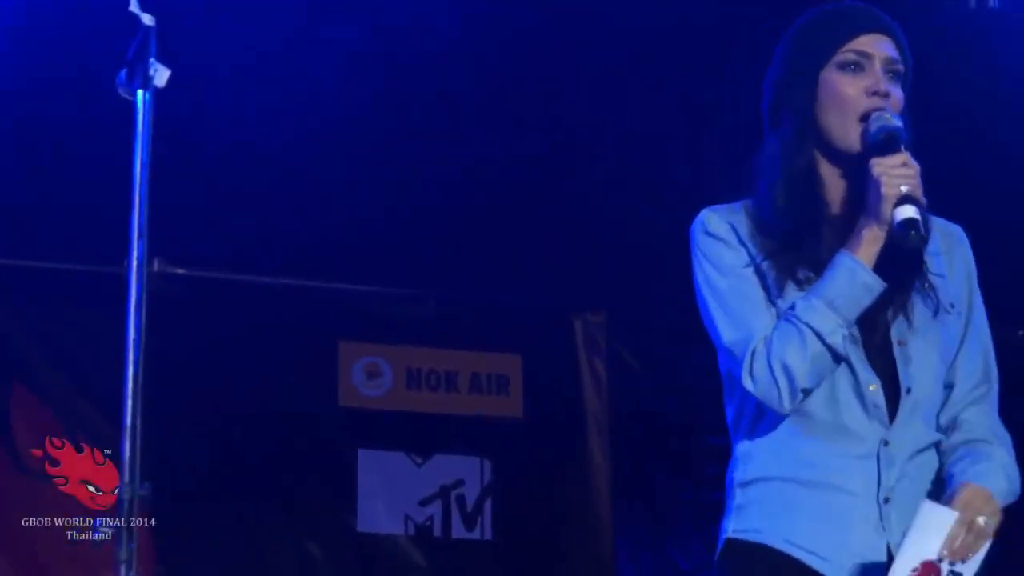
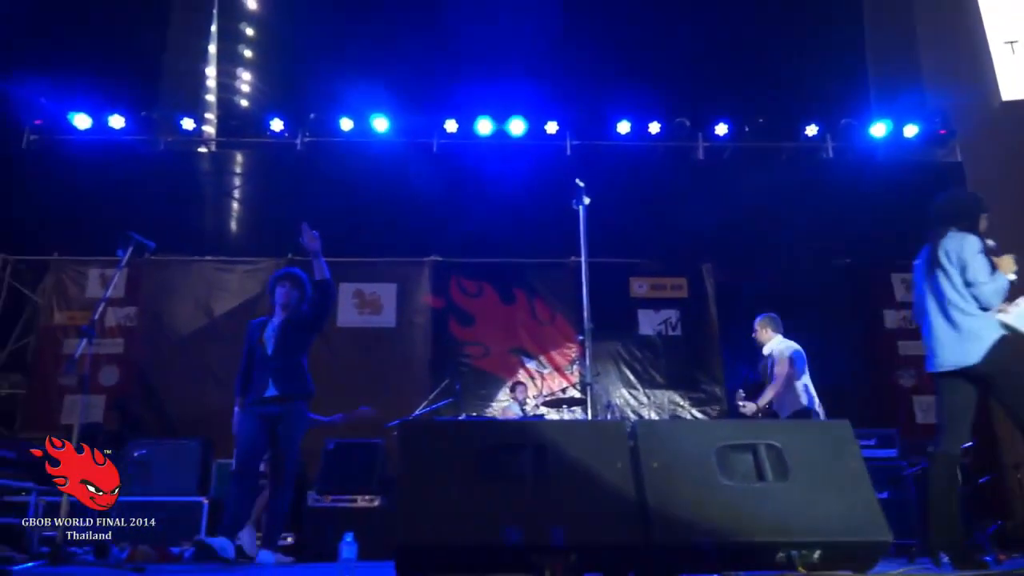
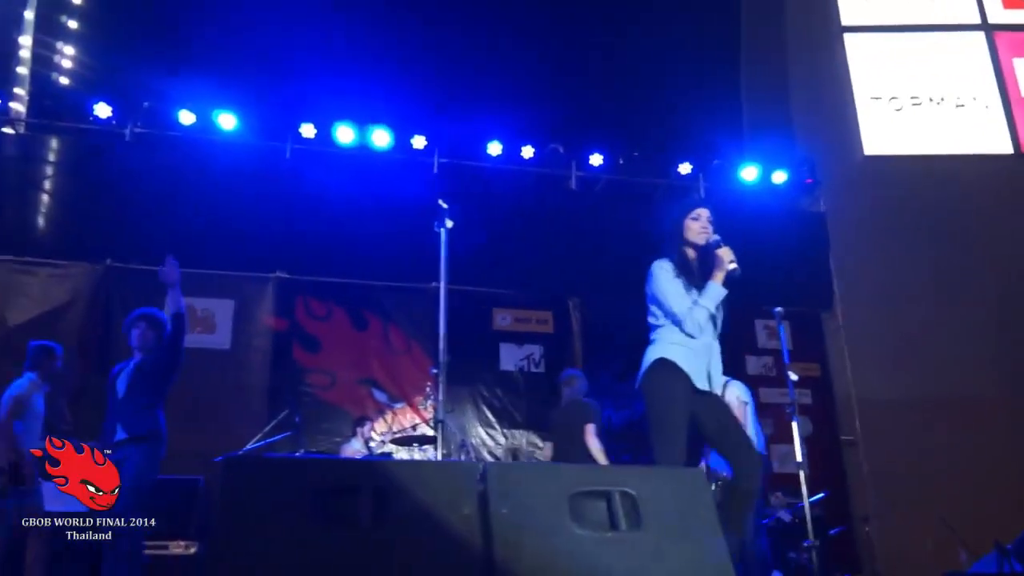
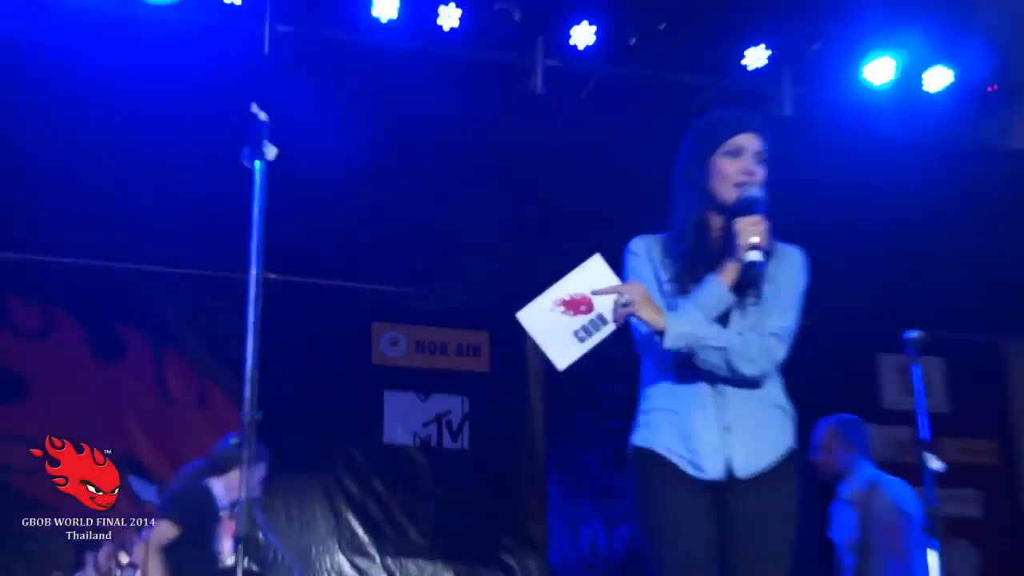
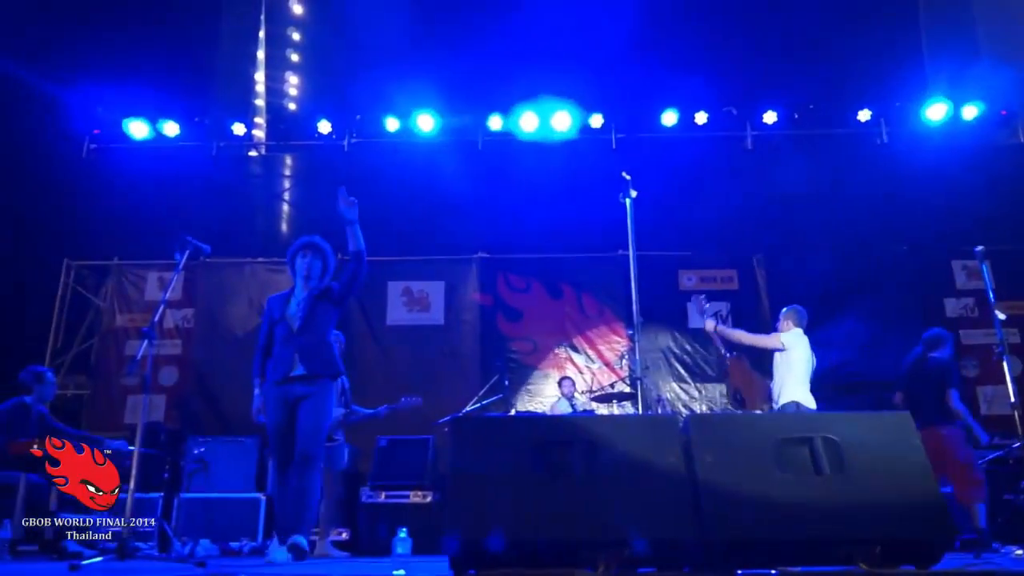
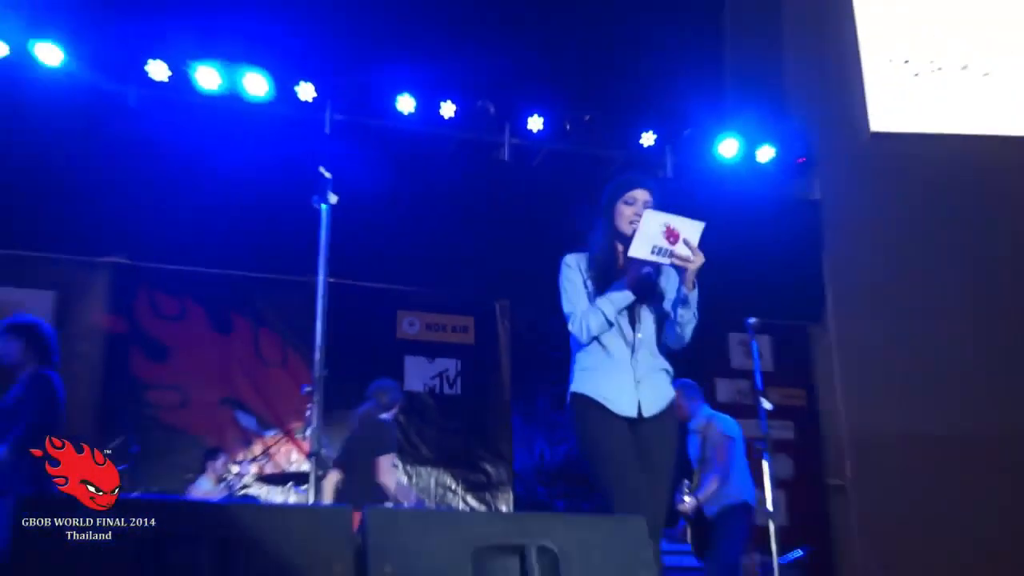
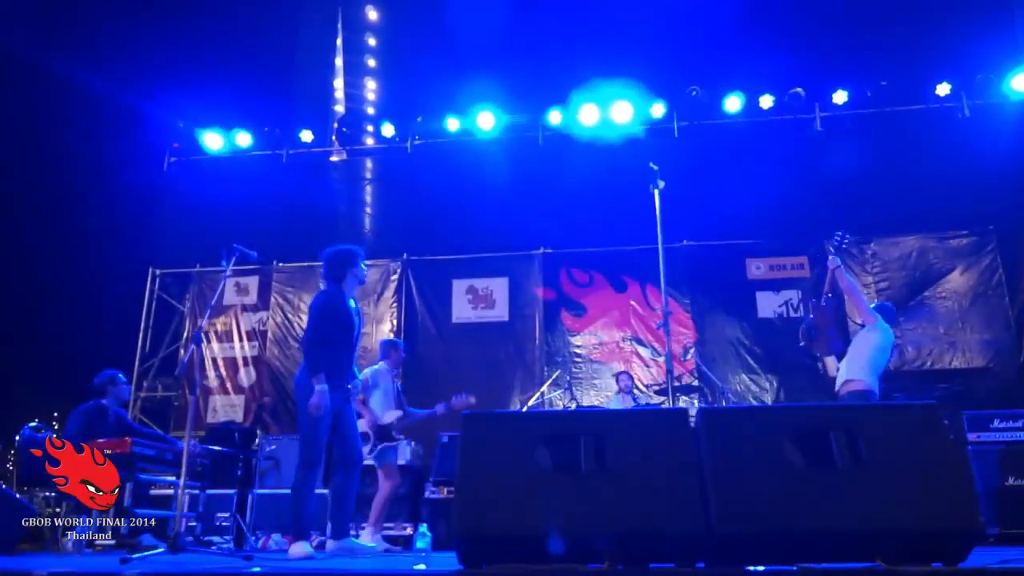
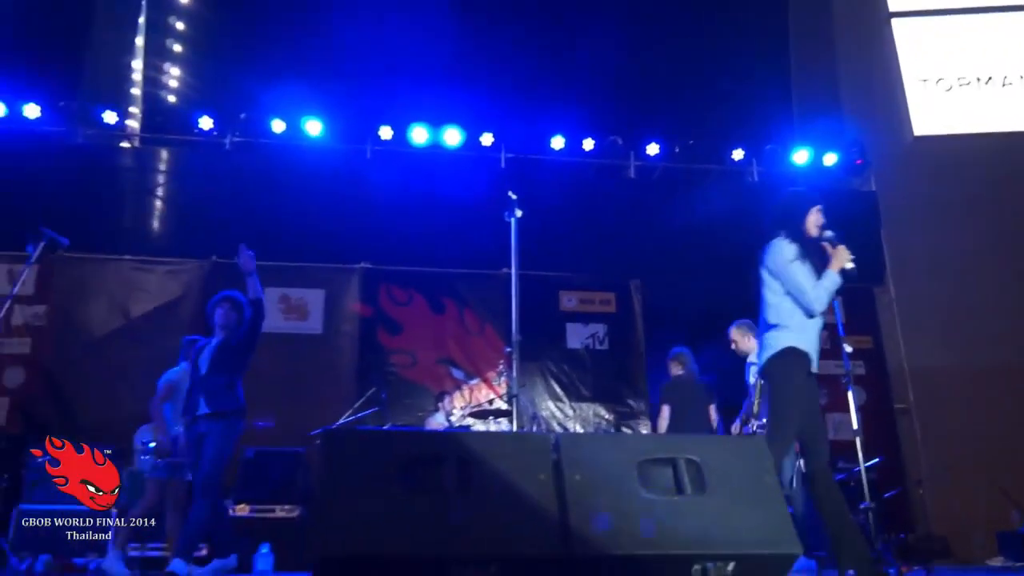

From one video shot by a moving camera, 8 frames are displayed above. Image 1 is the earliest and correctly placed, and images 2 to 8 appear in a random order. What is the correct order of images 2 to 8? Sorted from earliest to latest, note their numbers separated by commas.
4, 6, 3, 8, 2, 5, 7
